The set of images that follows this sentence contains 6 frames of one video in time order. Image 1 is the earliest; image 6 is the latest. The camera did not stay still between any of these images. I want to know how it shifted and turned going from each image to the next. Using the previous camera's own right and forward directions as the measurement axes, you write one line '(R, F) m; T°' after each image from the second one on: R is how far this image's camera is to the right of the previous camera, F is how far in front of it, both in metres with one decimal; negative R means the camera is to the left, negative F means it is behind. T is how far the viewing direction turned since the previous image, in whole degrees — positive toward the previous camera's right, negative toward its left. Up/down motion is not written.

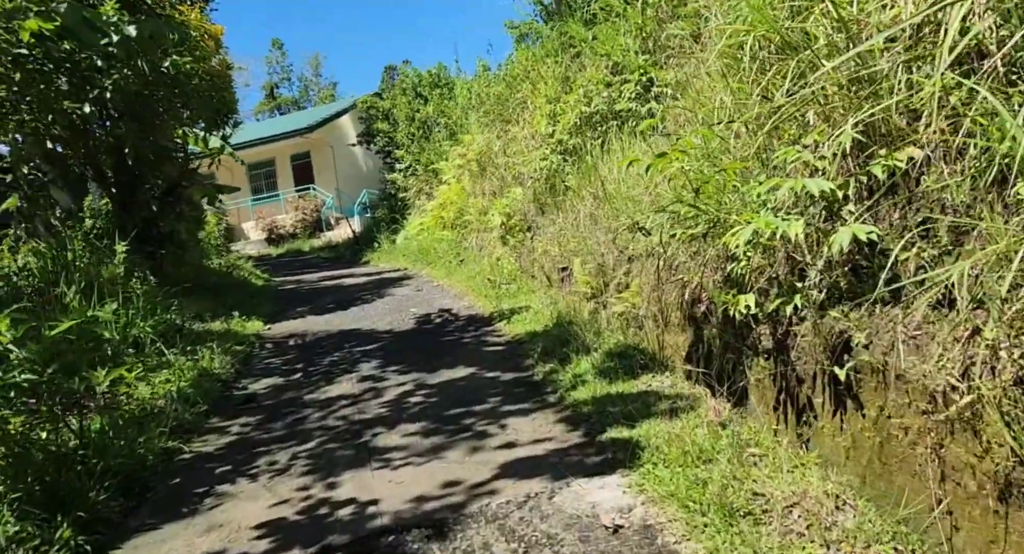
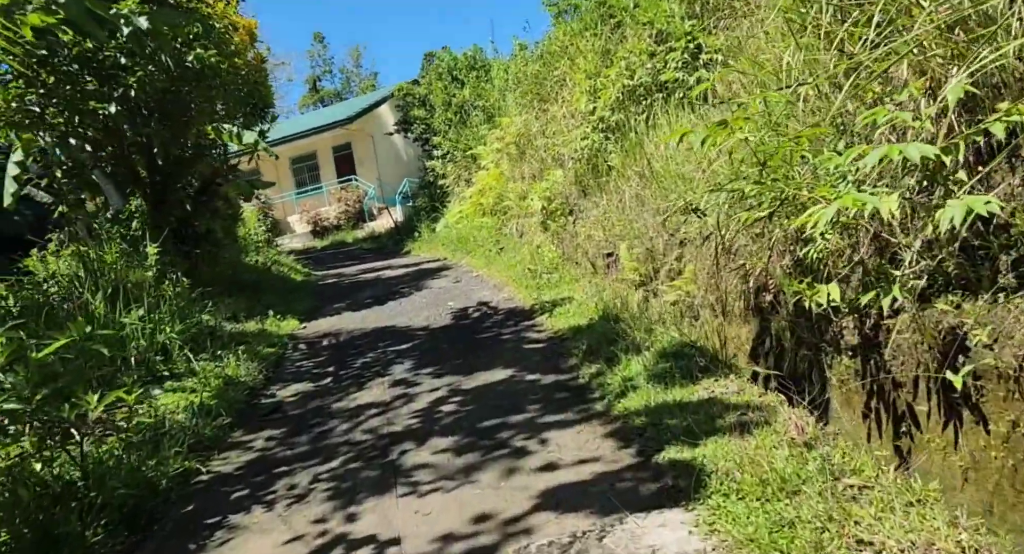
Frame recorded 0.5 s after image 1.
(0.0, +0.5) m; -3°
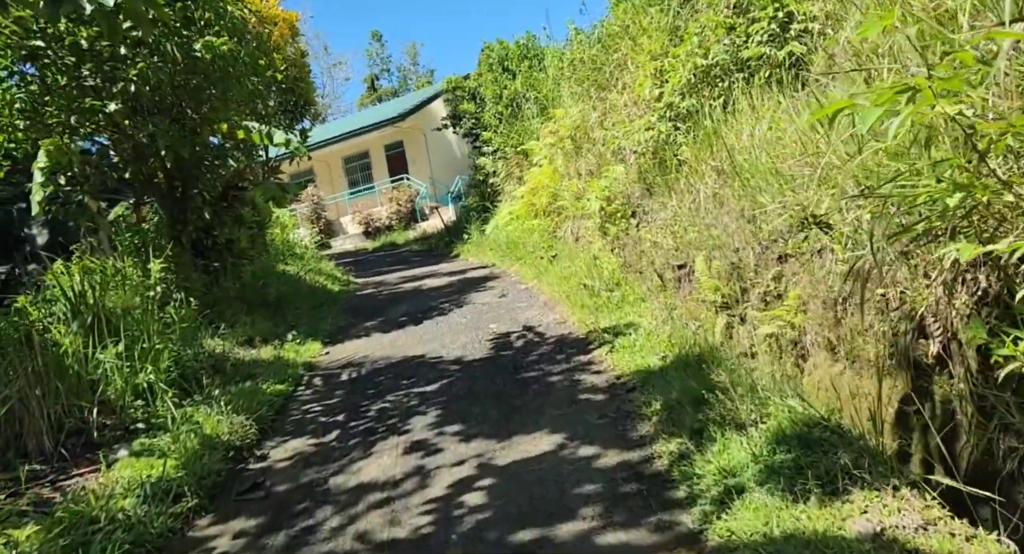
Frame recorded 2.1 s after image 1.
(0.0, +1.2) m; -4°
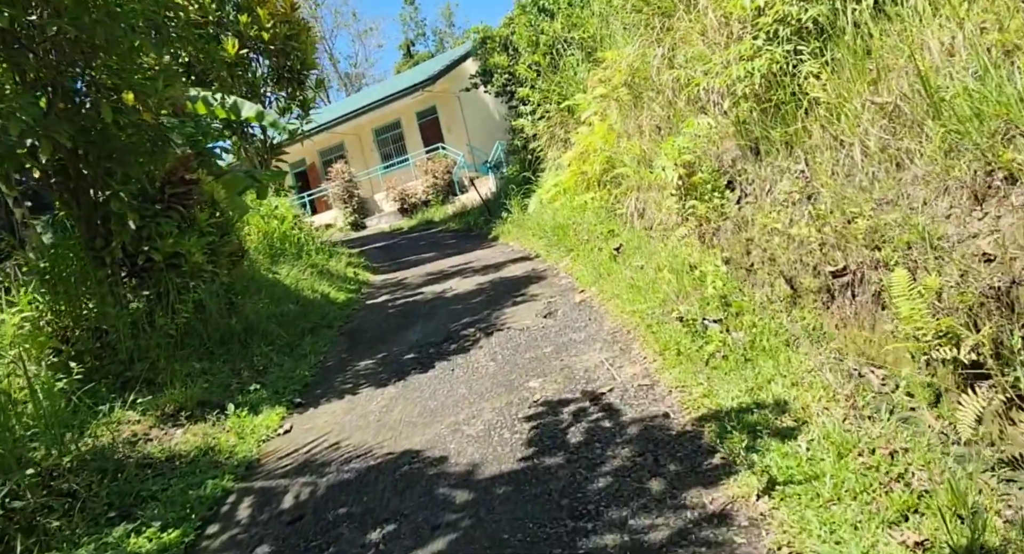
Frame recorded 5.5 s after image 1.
(0.0, +2.5) m; -4°
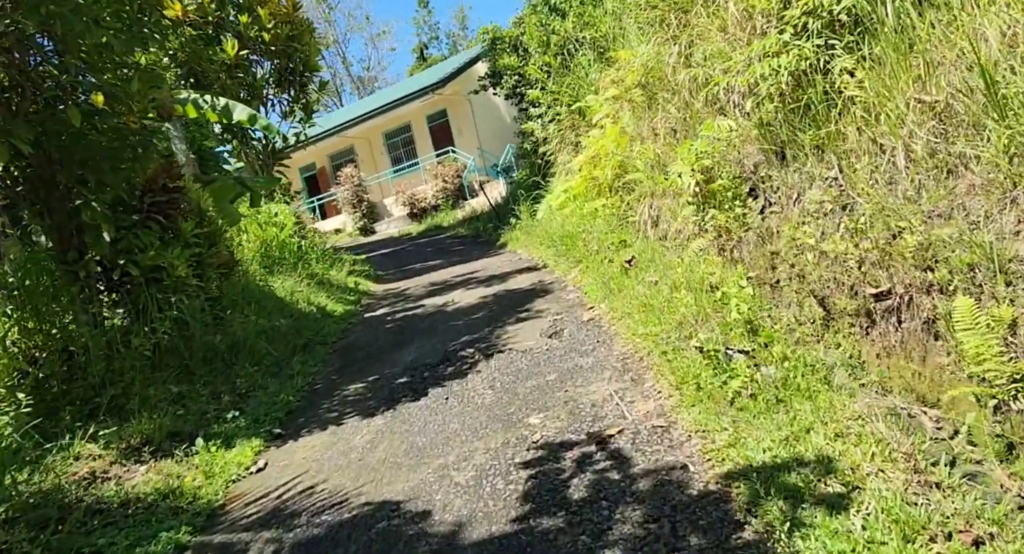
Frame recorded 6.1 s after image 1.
(+0.1, +0.5) m; -1°
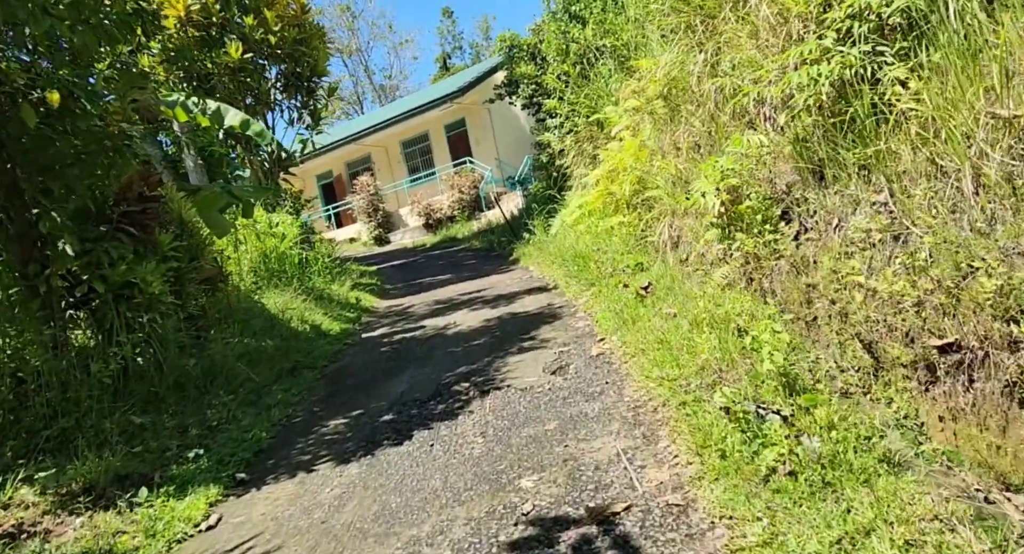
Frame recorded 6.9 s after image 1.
(+0.1, +0.6) m; -1°
